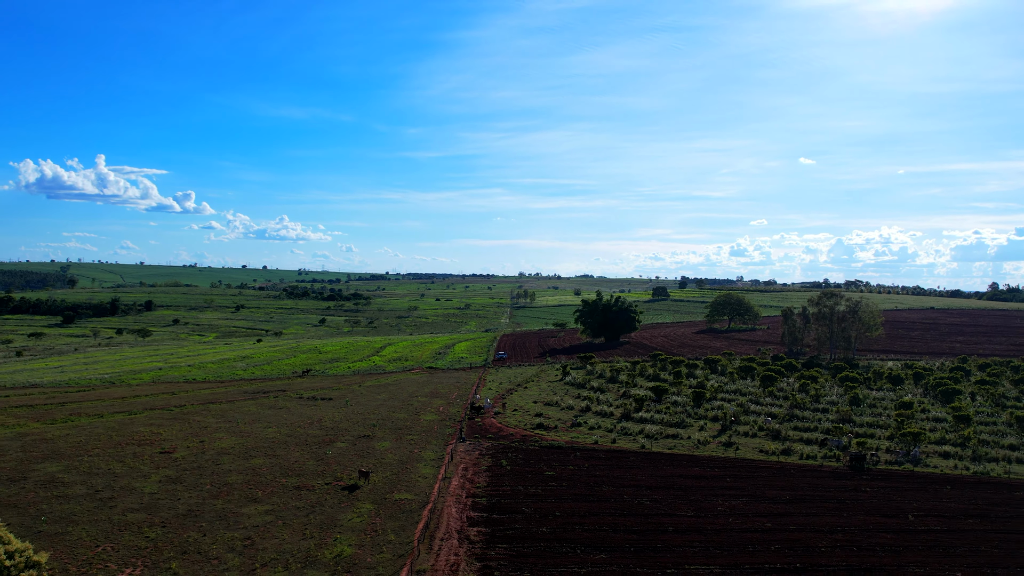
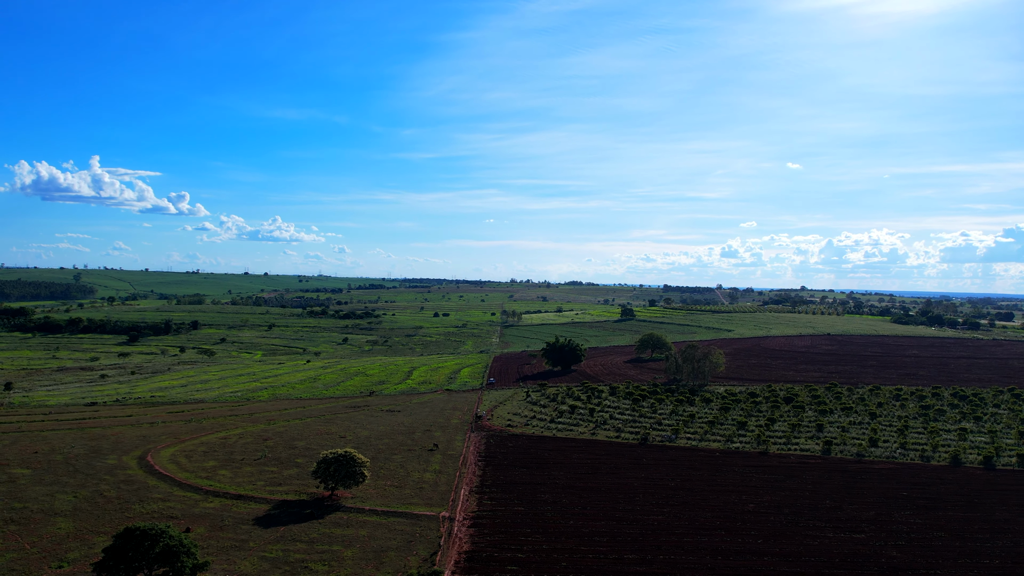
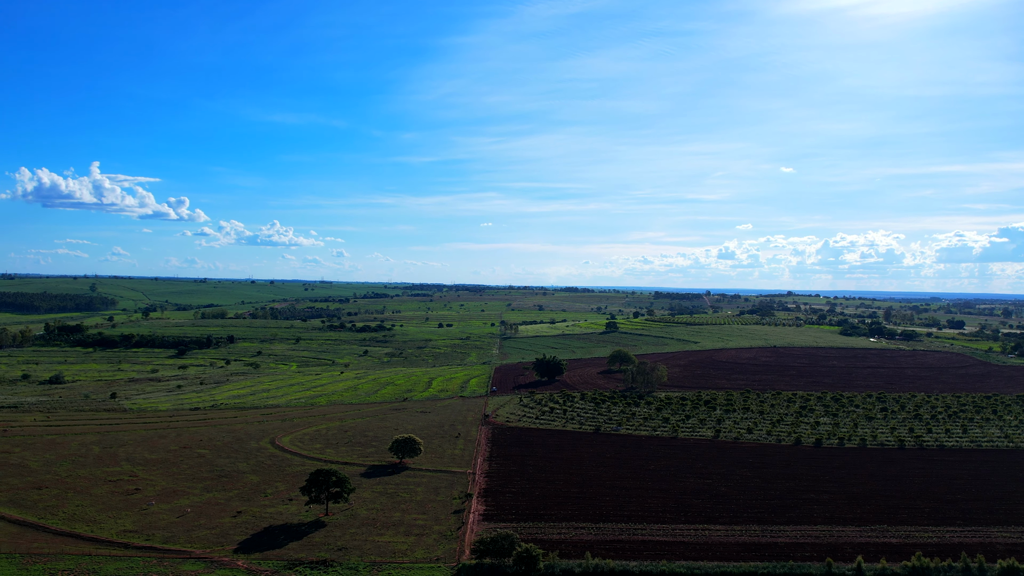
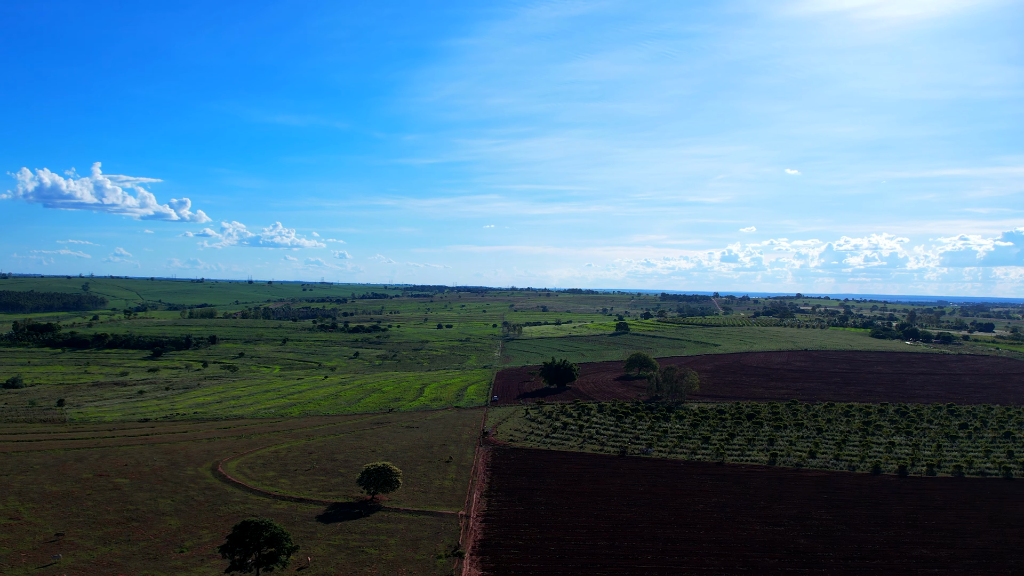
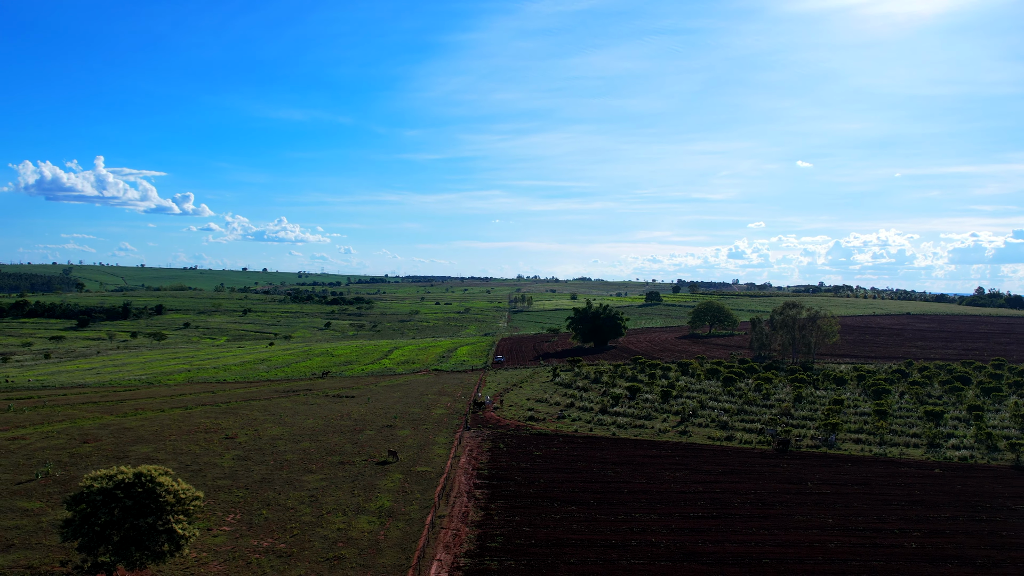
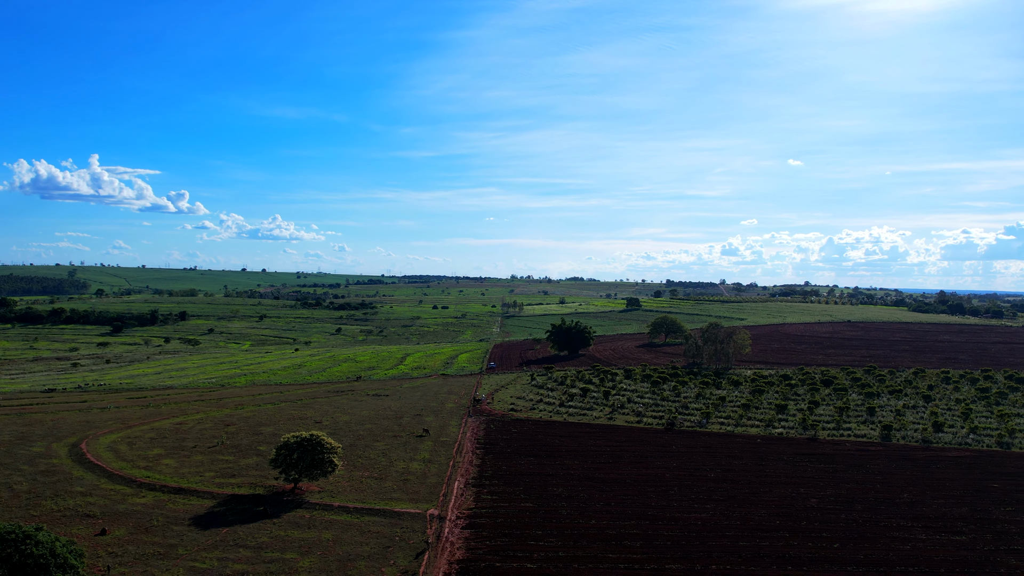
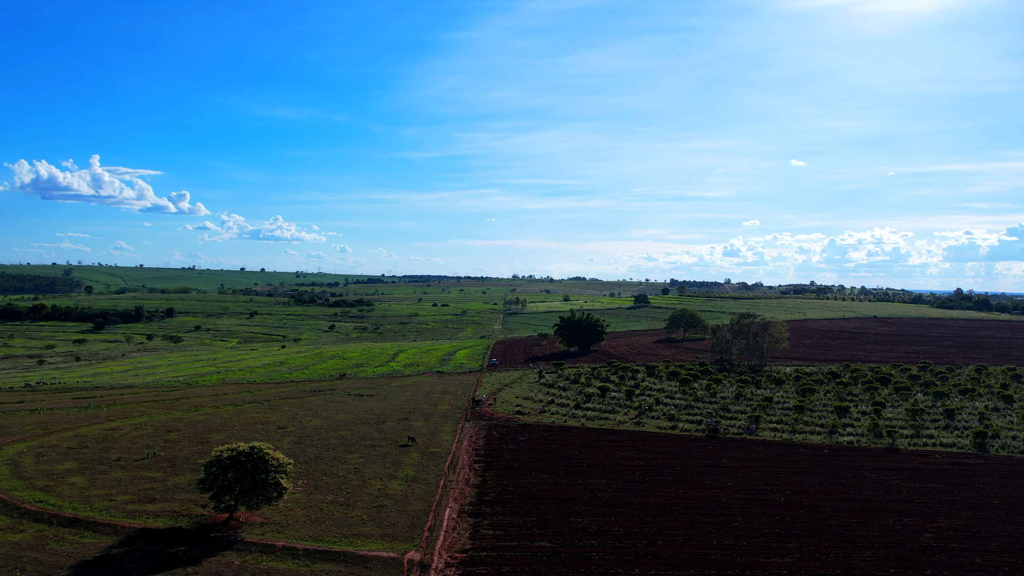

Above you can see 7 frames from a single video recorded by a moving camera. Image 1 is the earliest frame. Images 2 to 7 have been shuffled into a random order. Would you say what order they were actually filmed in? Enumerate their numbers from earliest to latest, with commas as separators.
5, 7, 6, 2, 4, 3
